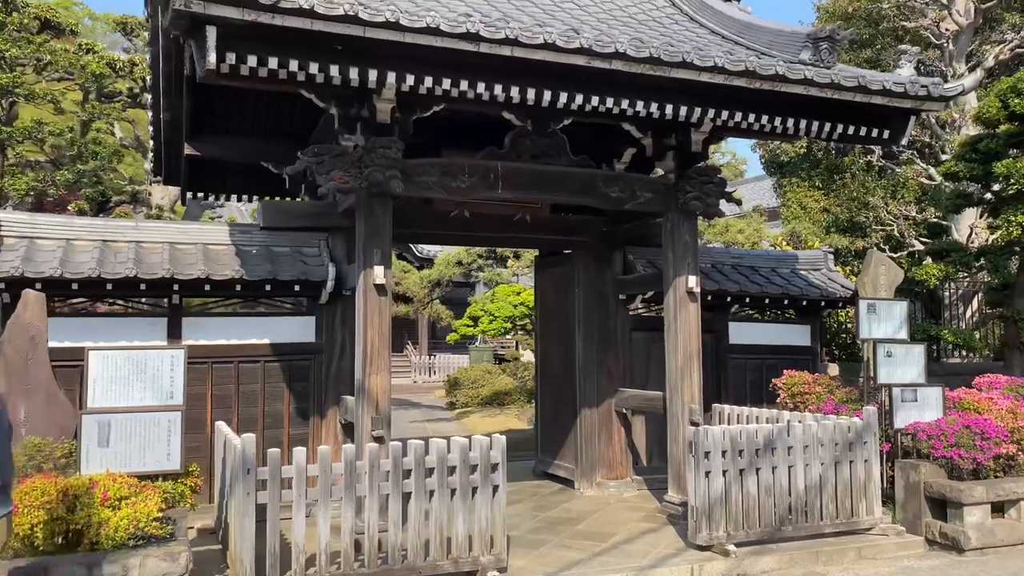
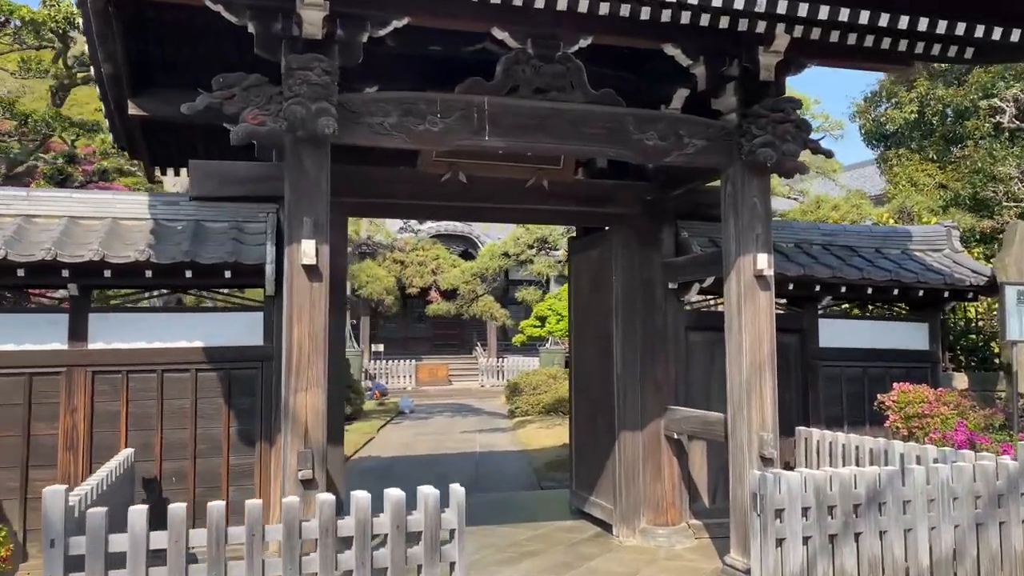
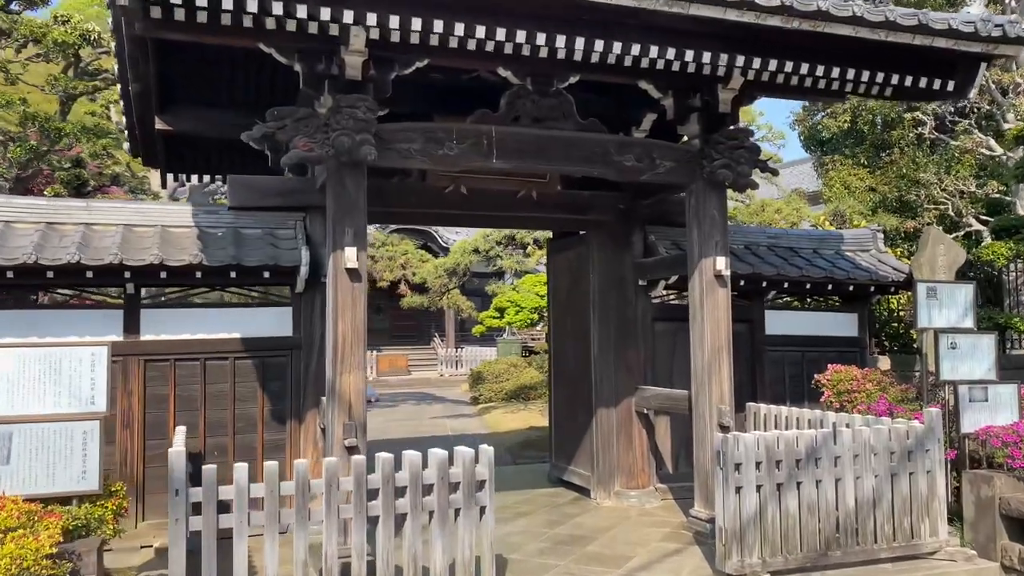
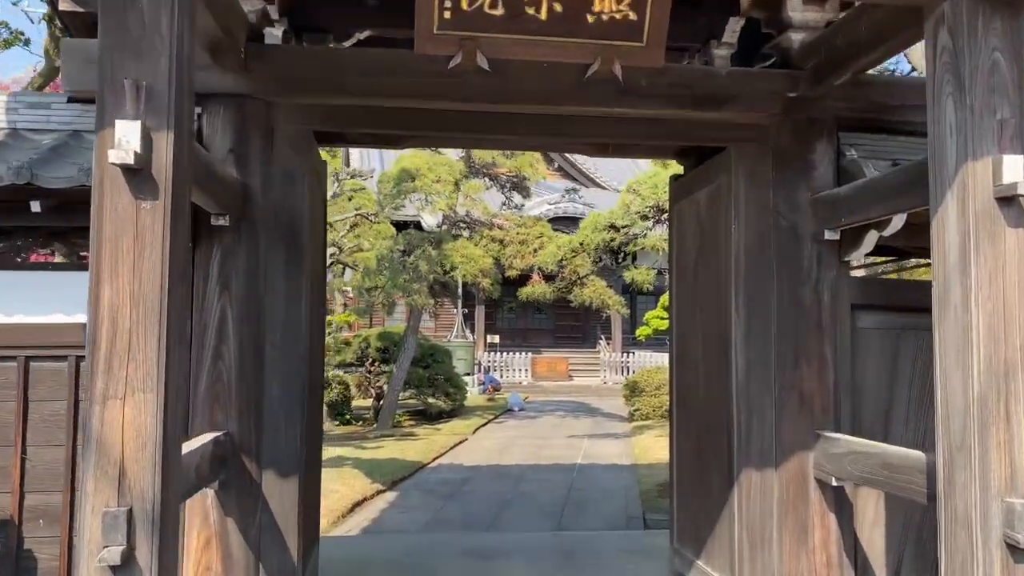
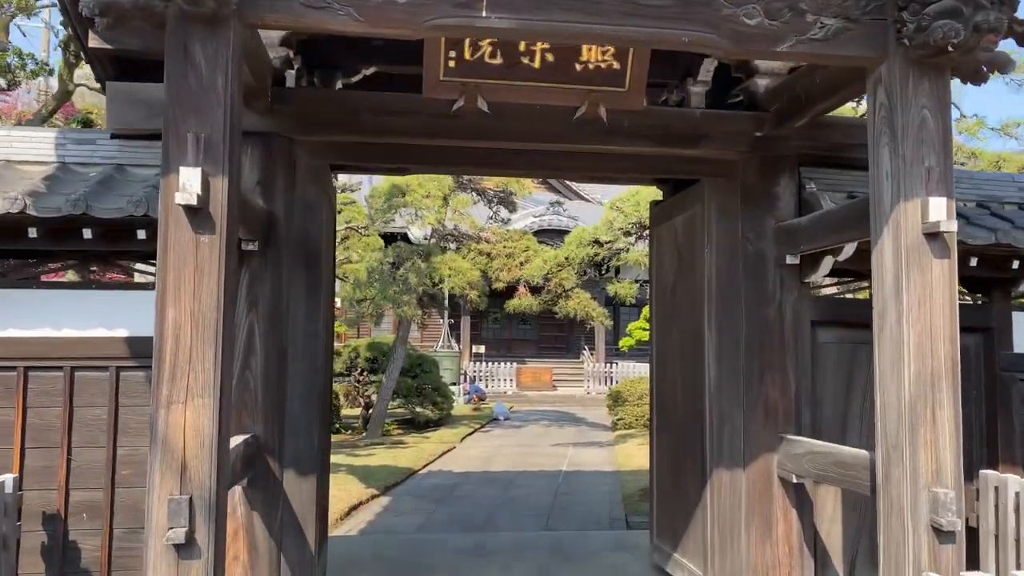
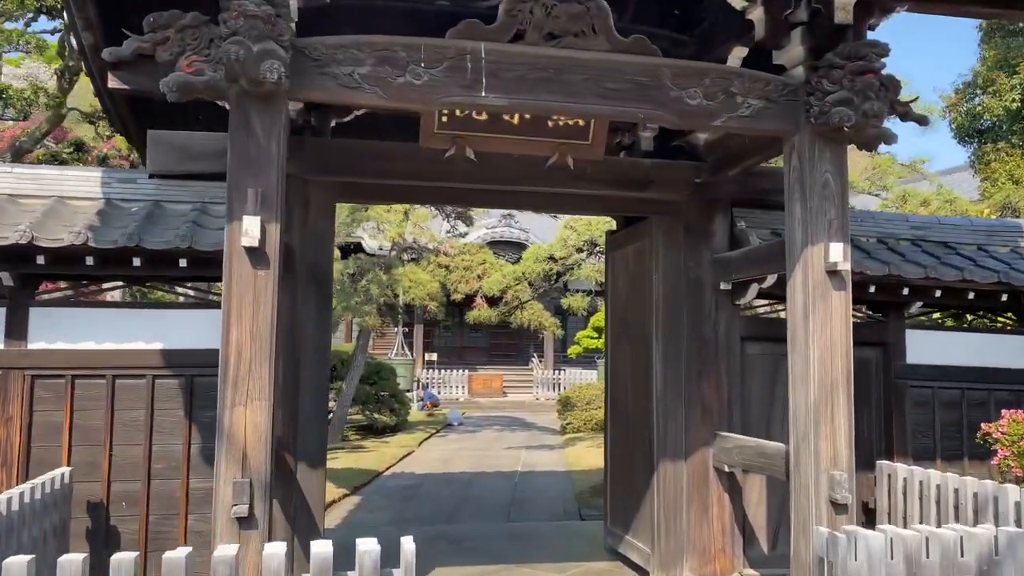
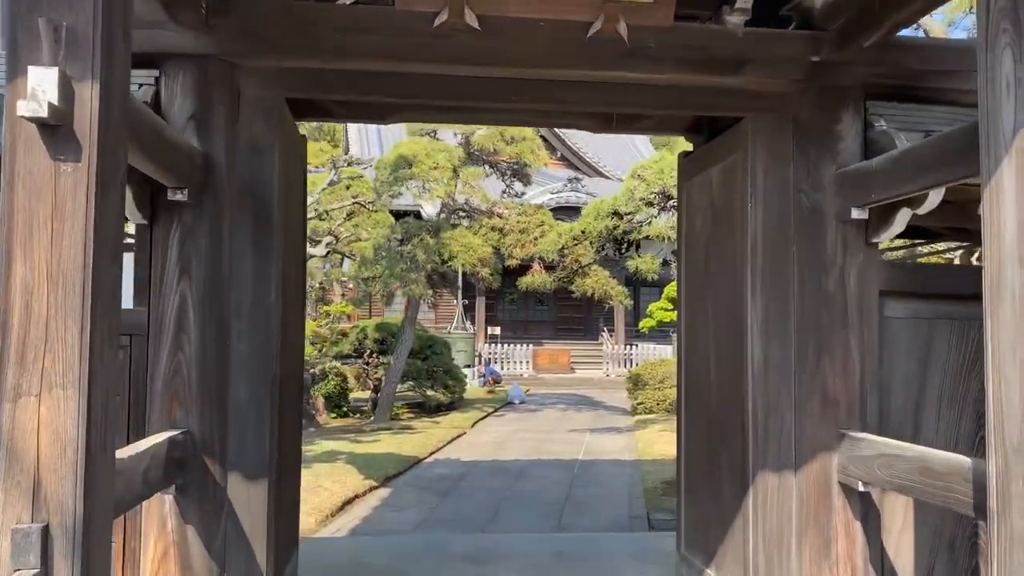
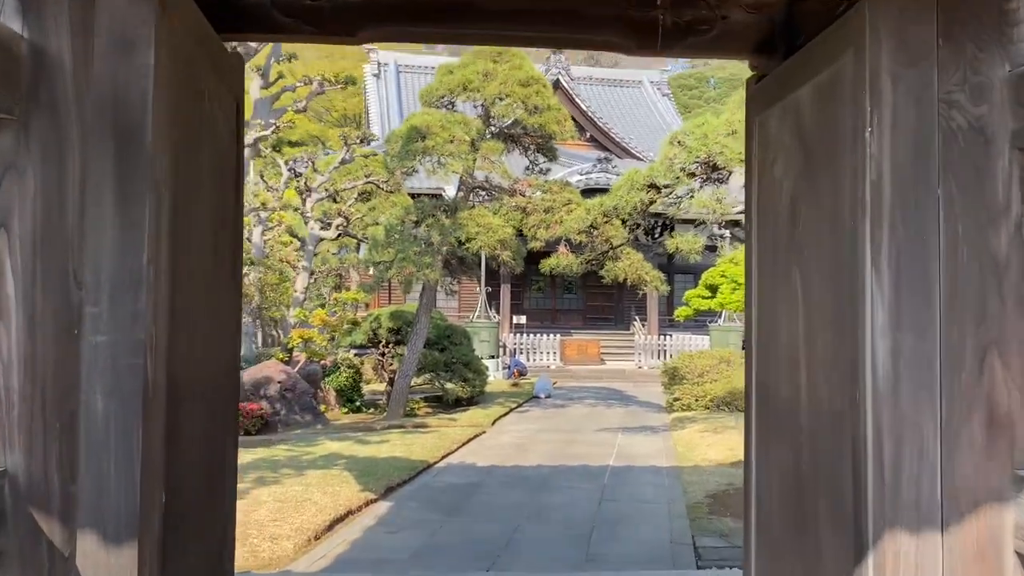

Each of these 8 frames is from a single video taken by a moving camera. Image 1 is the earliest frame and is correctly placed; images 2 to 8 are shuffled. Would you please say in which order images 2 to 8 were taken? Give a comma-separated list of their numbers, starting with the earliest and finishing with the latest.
3, 2, 6, 5, 4, 7, 8
